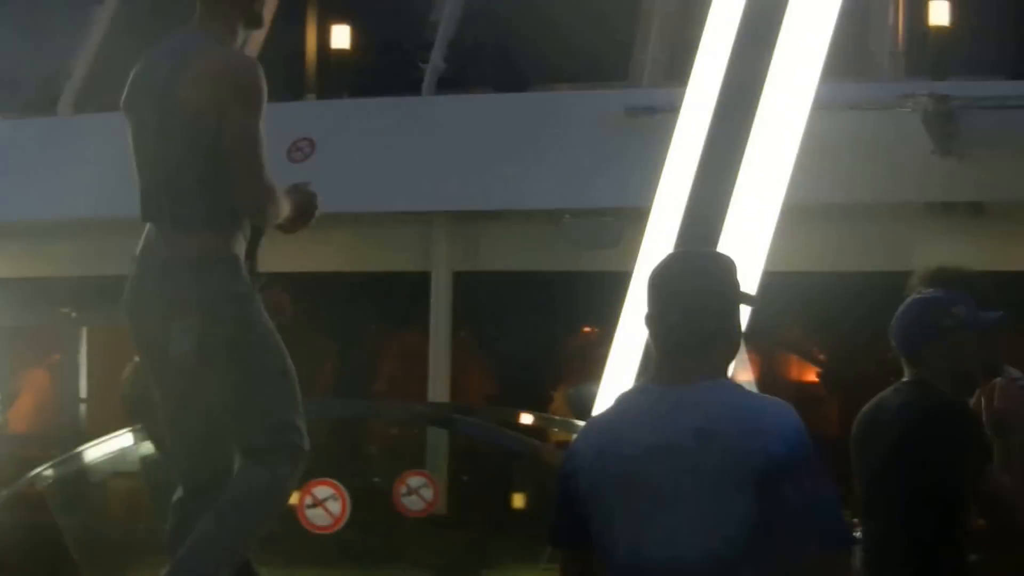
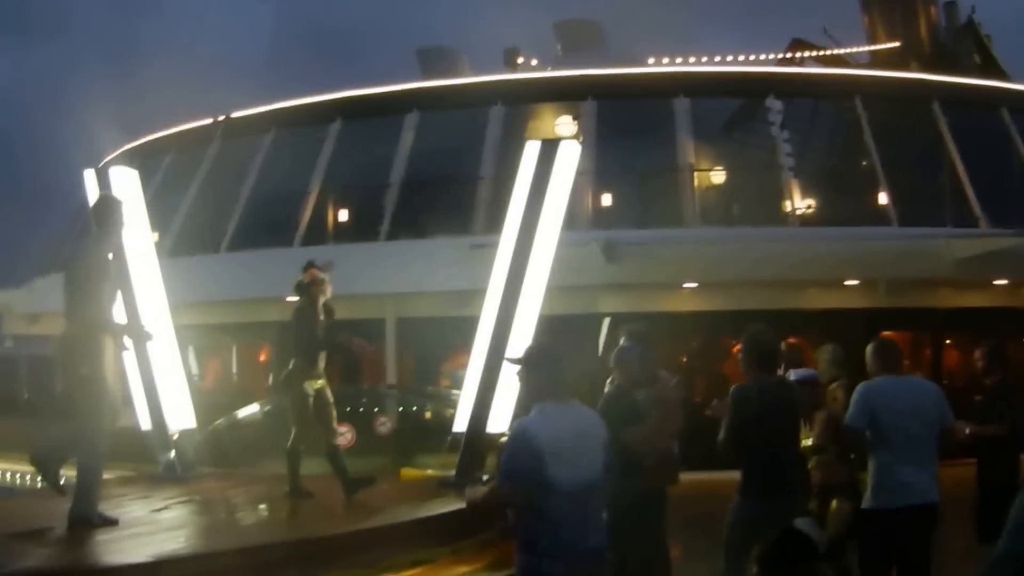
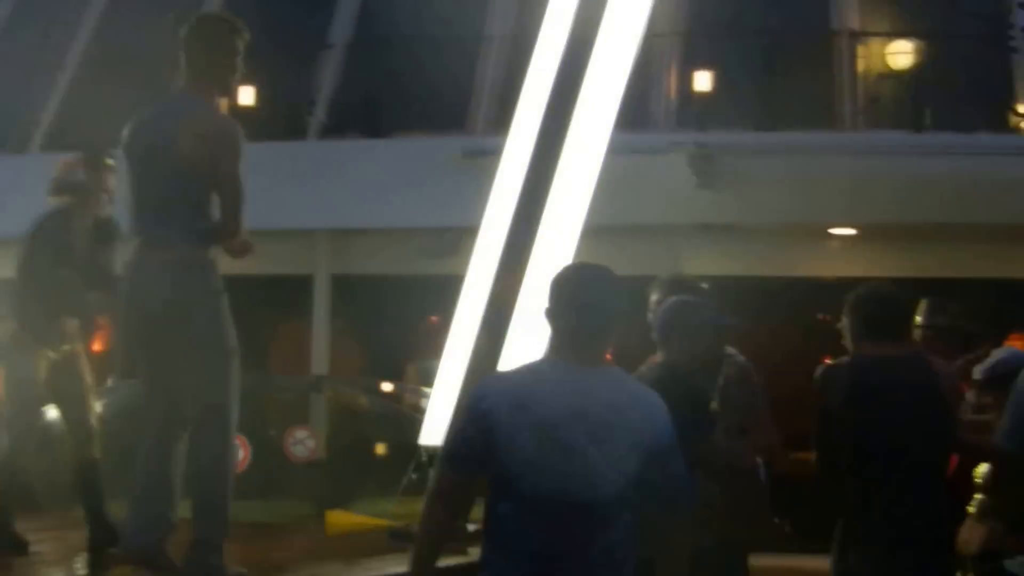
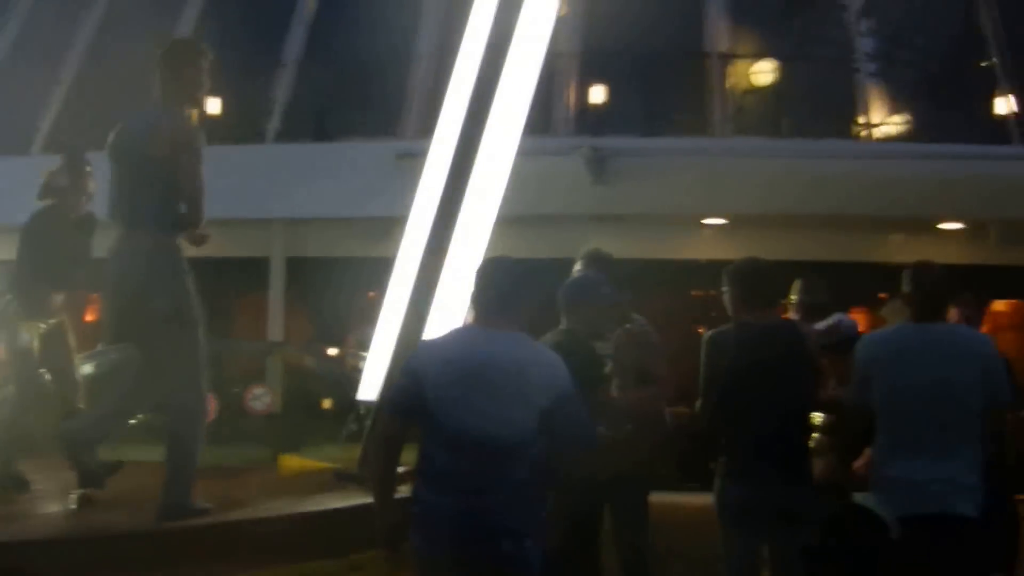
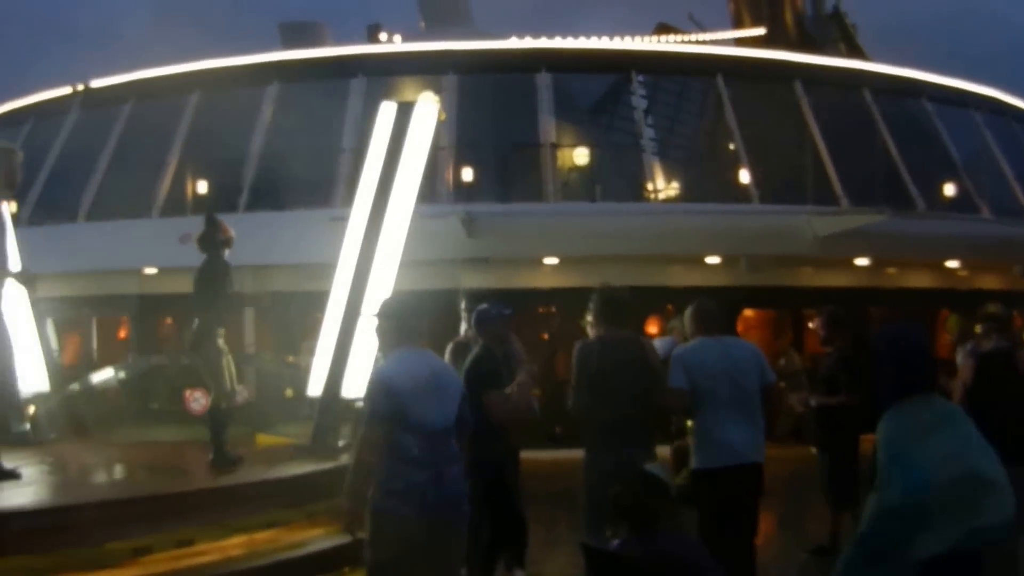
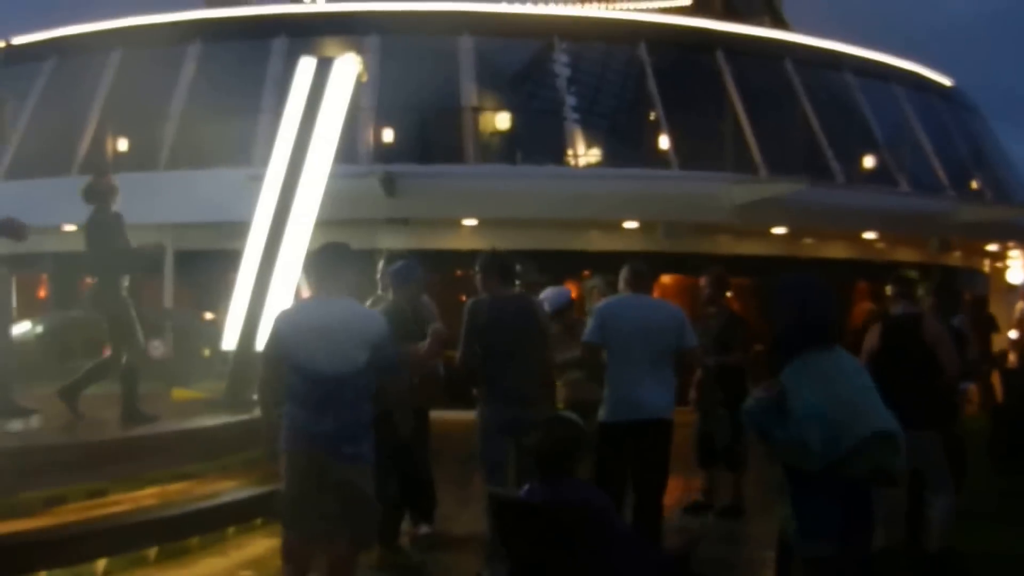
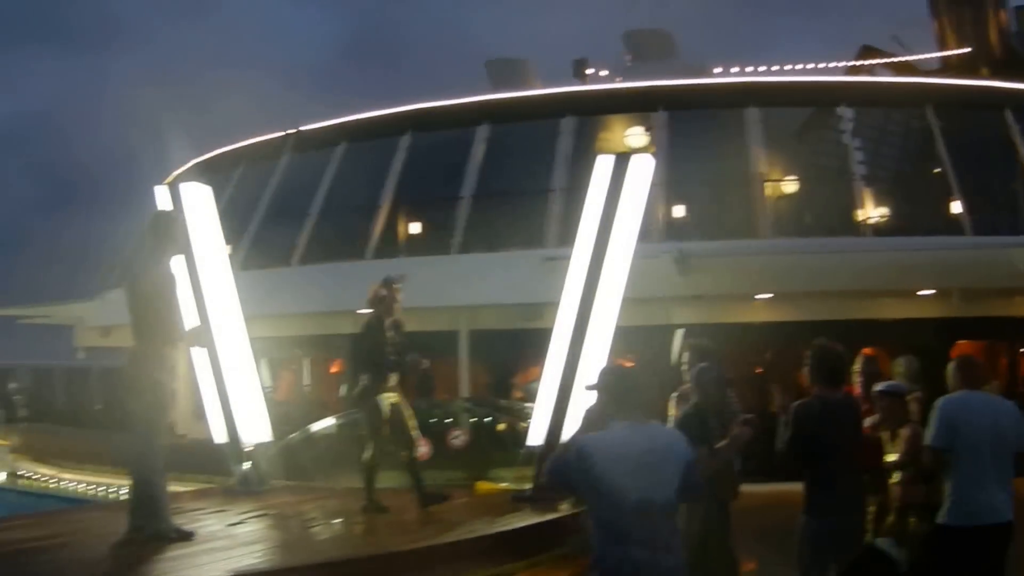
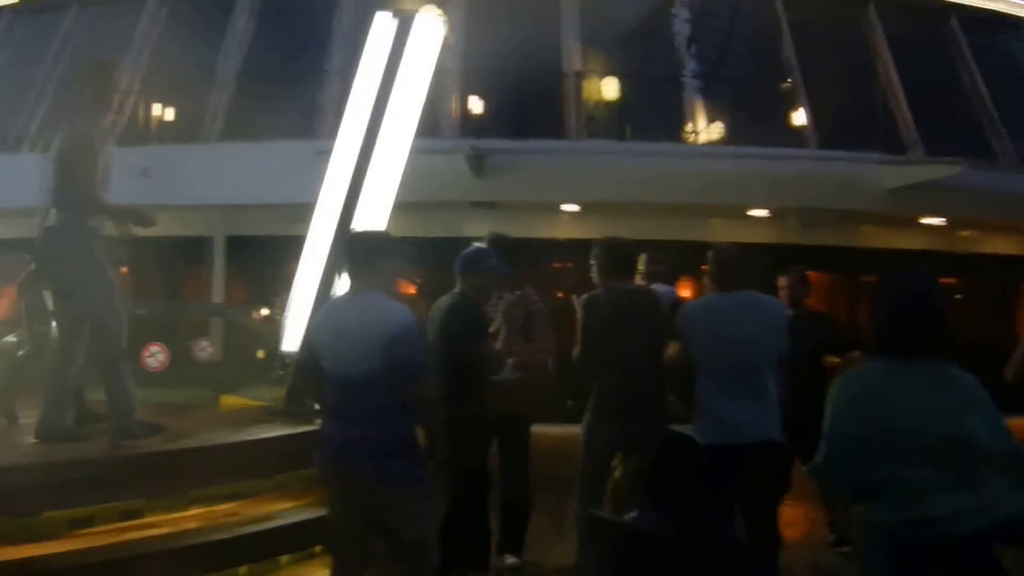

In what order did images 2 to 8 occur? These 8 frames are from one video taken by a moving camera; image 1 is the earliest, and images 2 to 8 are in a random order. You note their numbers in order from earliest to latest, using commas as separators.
3, 4, 8, 6, 5, 2, 7
